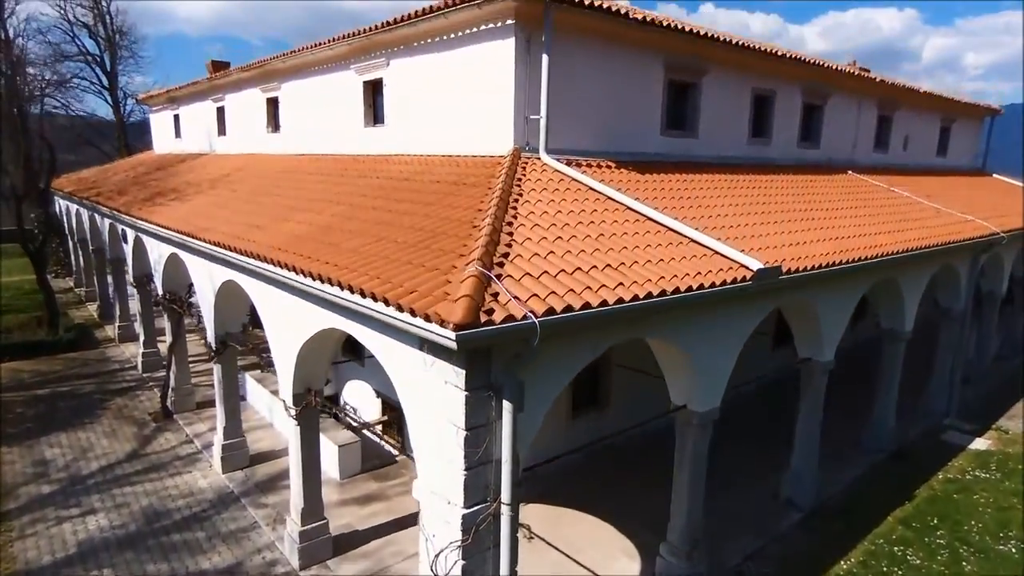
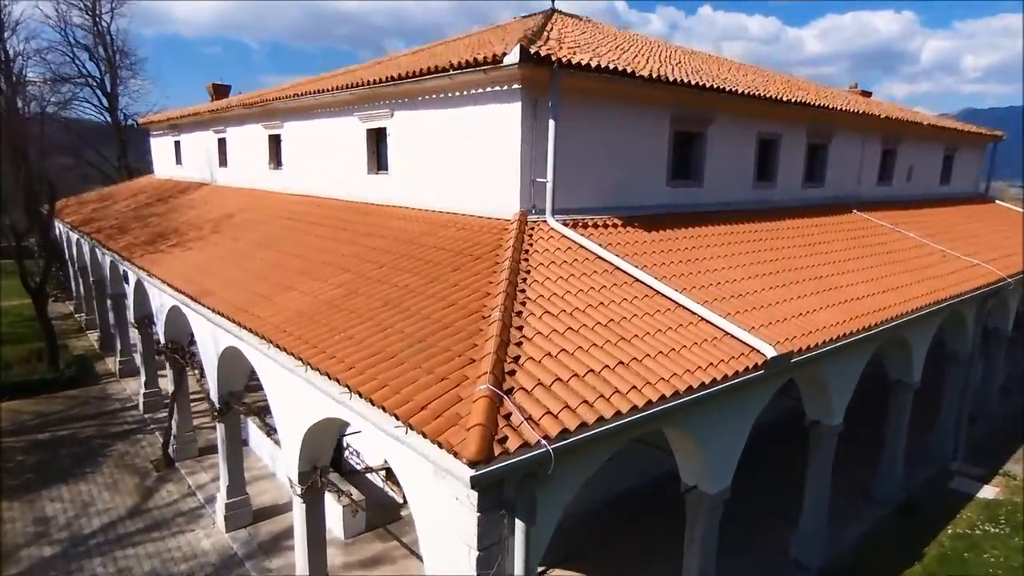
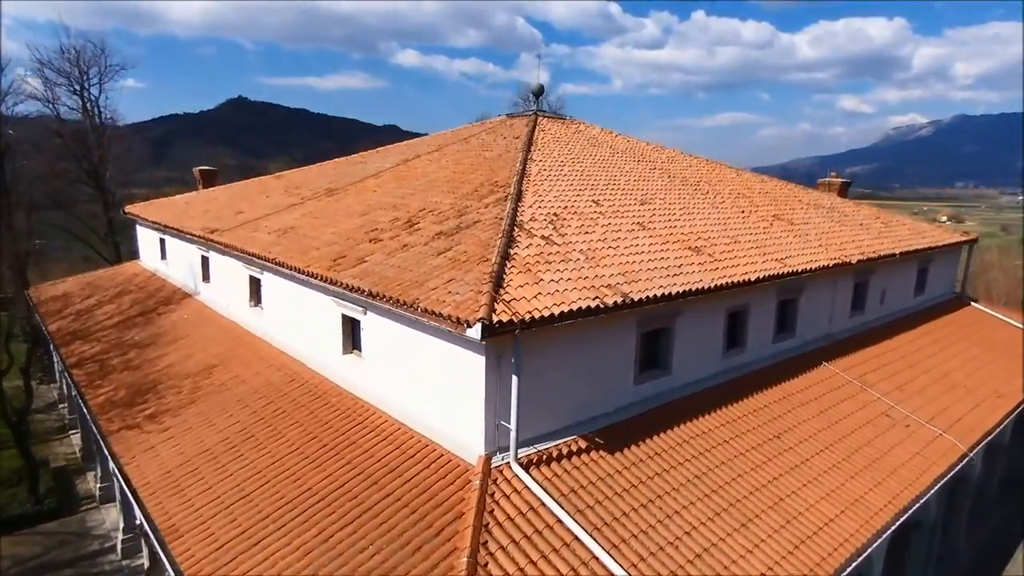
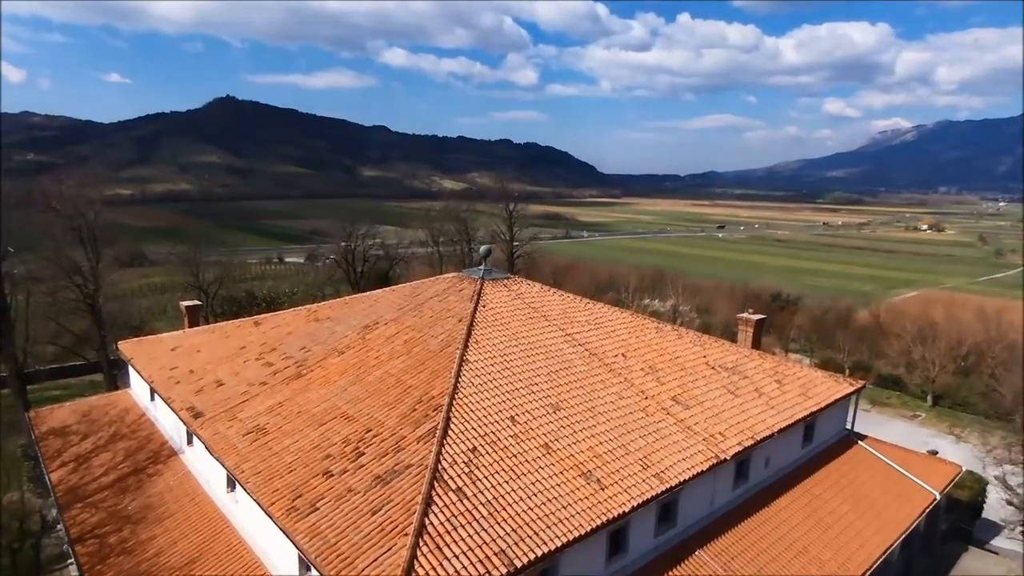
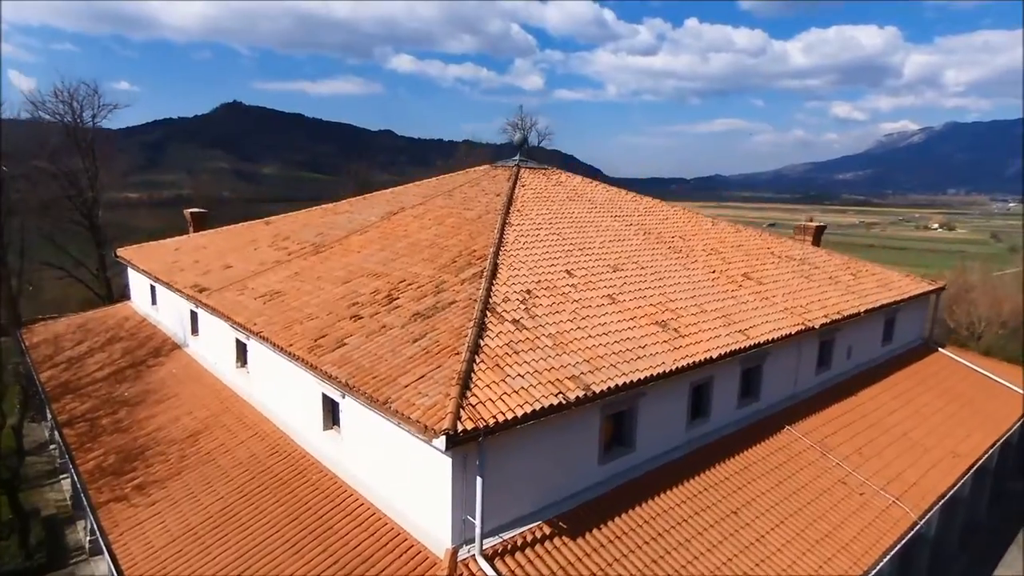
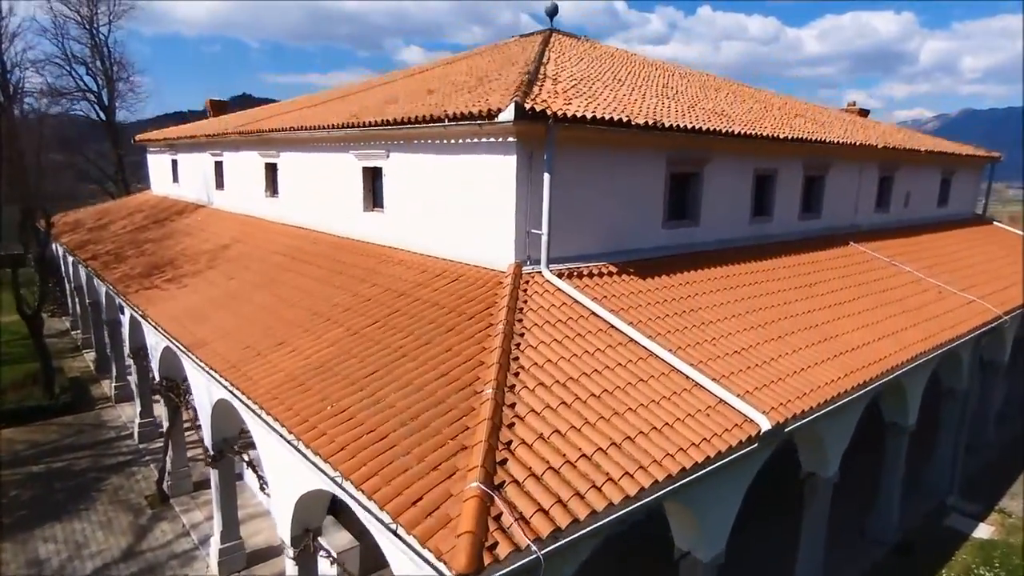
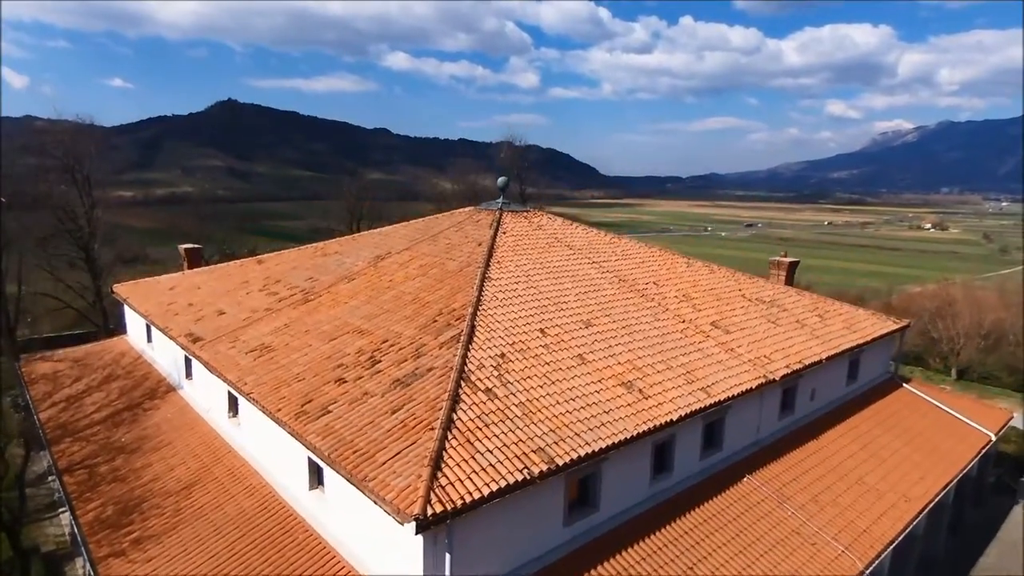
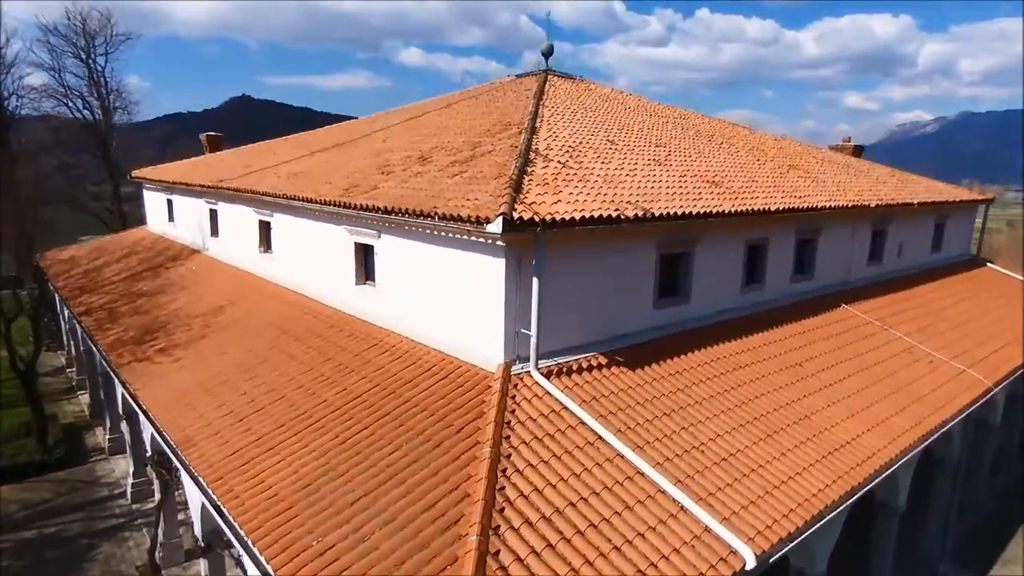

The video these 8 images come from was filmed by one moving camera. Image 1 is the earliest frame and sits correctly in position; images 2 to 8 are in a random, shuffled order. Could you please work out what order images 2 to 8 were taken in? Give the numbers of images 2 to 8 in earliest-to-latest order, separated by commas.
2, 6, 8, 3, 5, 7, 4
